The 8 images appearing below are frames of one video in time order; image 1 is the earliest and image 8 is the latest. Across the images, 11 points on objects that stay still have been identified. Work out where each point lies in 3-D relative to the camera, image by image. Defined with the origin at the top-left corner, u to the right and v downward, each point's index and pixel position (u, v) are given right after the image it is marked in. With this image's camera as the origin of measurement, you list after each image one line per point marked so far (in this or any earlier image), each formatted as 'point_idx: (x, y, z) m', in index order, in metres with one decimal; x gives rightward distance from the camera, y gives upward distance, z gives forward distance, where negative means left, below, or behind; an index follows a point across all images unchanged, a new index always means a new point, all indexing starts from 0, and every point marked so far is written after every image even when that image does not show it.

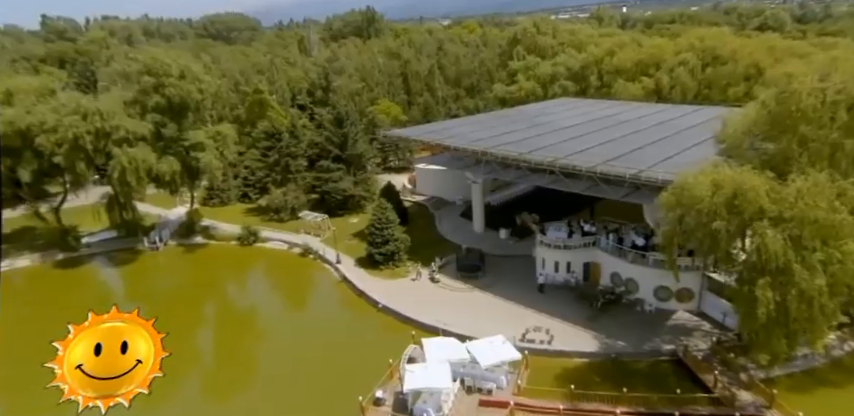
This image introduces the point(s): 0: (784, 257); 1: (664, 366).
0: (+9.3, -1.2, +13.7) m
1: (+8.9, -6.0, +20.0) m
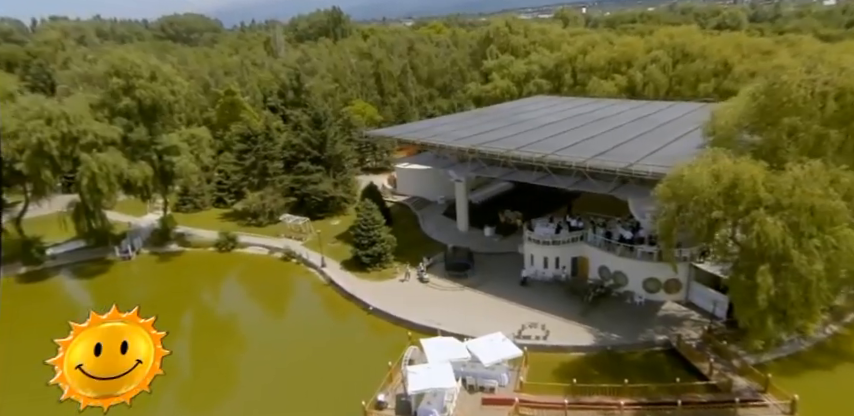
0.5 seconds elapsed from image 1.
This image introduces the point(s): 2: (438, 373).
0: (+9.6, -0.9, +14.1) m
1: (+8.9, -5.7, +20.3) m
2: (+0.4, -5.5, +17.8) m
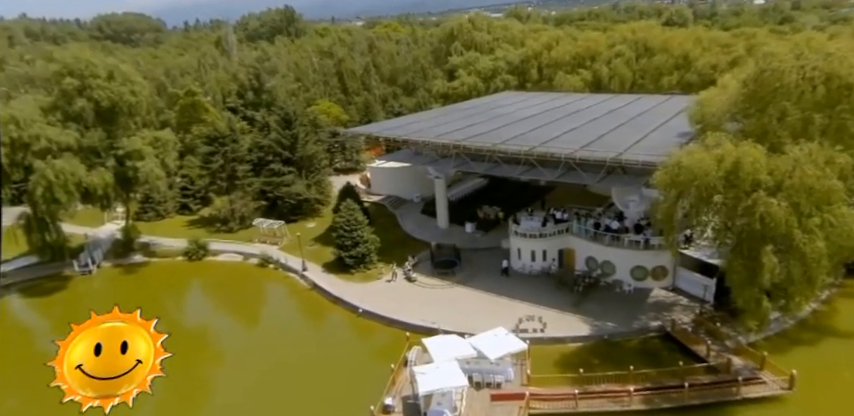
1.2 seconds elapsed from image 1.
0: (+10.0, -0.4, +14.6) m
1: (+8.9, -5.3, +20.7) m
2: (+0.7, -5.4, +17.5) m
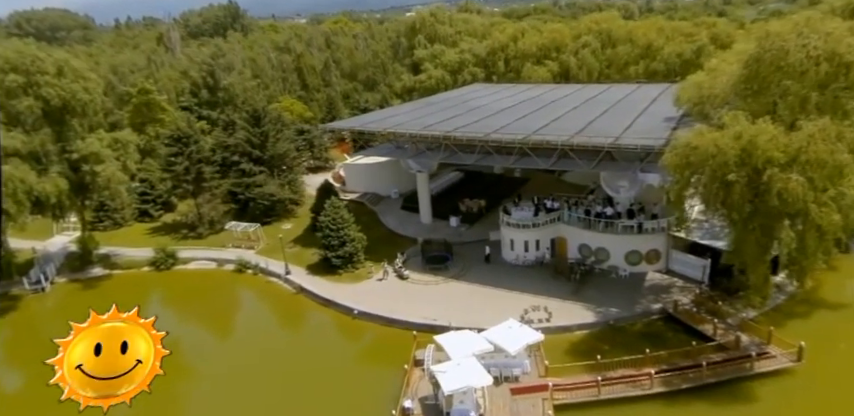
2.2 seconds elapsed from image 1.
0: (+10.7, +0.3, +15.0) m
1: (+9.2, -4.6, +21.0) m
2: (+1.4, -5.1, +16.8) m
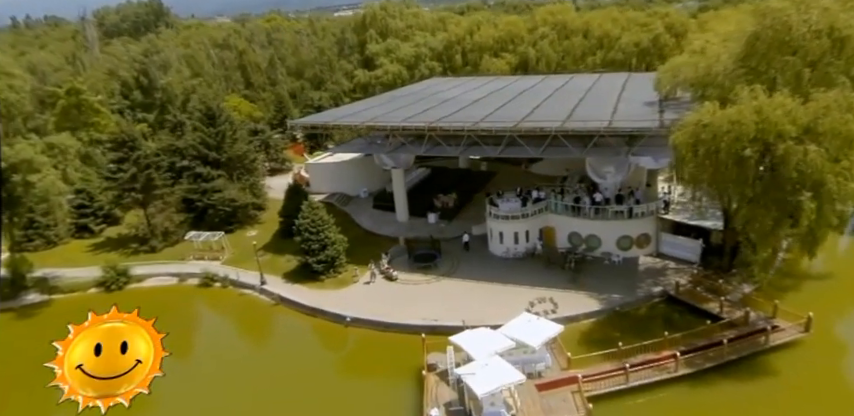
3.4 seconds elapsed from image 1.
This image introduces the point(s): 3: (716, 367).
0: (+11.3, +1.1, +15.2) m
1: (+9.3, -3.9, +20.9) m
2: (+2.1, -4.8, +15.8) m
3: (+9.5, -5.2, +17.3) m
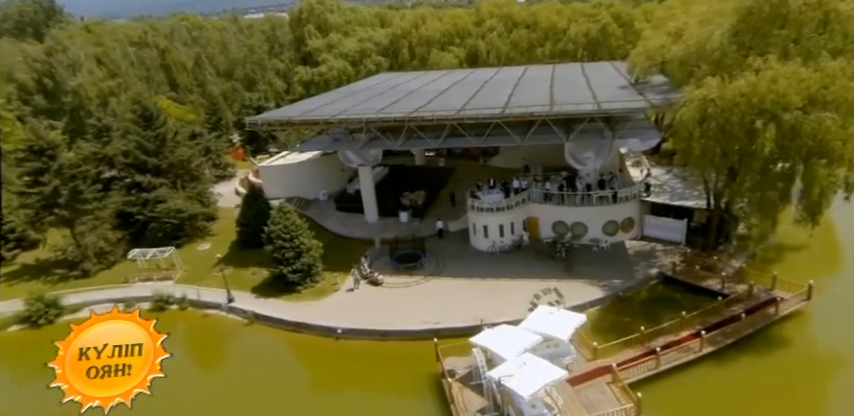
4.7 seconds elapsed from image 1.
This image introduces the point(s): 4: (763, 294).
0: (+11.8, +2.1, +15.4) m
1: (+9.2, -3.2, +20.7) m
2: (+3.0, -4.3, +14.5) m
3: (+10.0, -4.4, +17.2) m
4: (+11.9, -3.0, +18.7) m
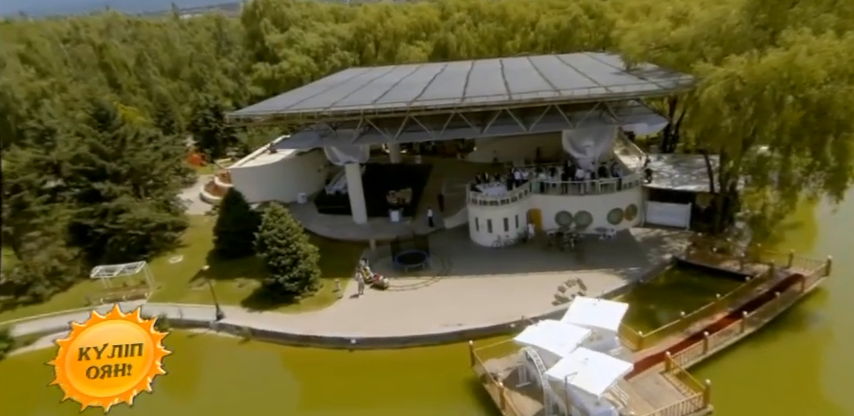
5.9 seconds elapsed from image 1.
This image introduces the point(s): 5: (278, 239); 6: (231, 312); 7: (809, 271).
0: (+12.7, +2.9, +15.5) m
1: (+9.7, -2.5, +20.4) m
2: (+4.3, -3.9, +13.5) m
3: (+11.0, -3.7, +17.0) m
4: (+12.6, -2.3, +18.7) m
5: (-5.5, -1.2, +19.5) m
6: (-7.3, -3.8, +19.5) m
7: (+13.4, -2.2, +18.7) m
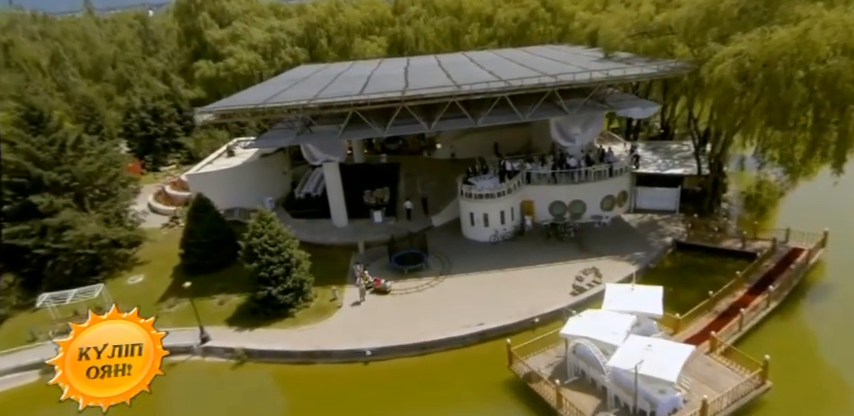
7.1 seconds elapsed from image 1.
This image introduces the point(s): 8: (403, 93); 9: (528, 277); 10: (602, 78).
0: (+13.1, +3.8, +15.9) m
1: (+9.8, -1.8, +20.3) m
2: (+5.6, -3.4, +12.7) m
3: (+11.6, -2.8, +17.1) m
4: (+12.9, -1.4, +19.1) m
5: (-5.2, -1.3, +17.2) m
6: (-6.8, -4.0, +16.9) m
7: (+13.7, -1.3, +19.2) m
8: (-1.1, +4.2, +19.4) m
9: (+3.6, -2.5, +19.1) m
10: (+6.4, +4.8, +19.7) m
